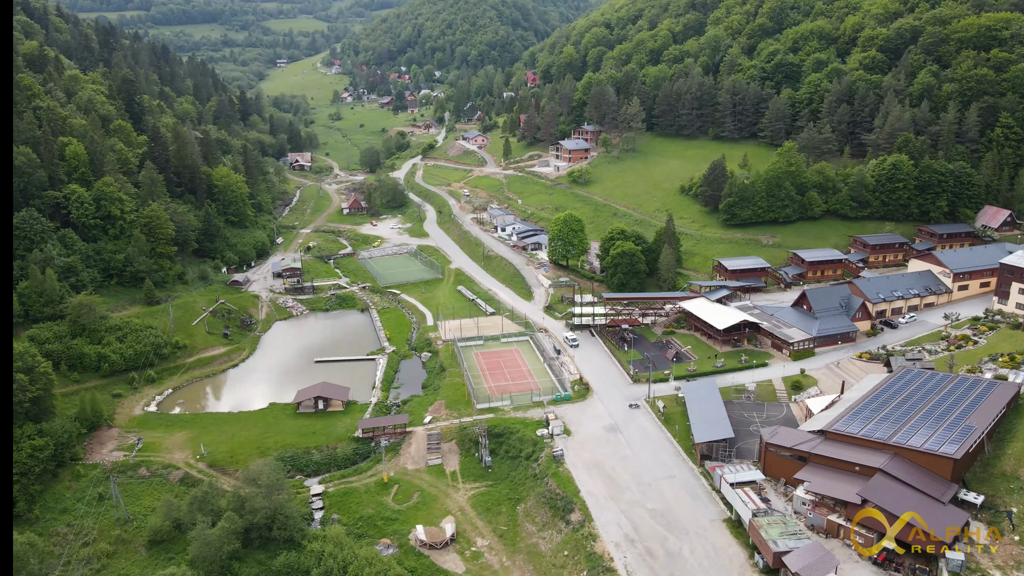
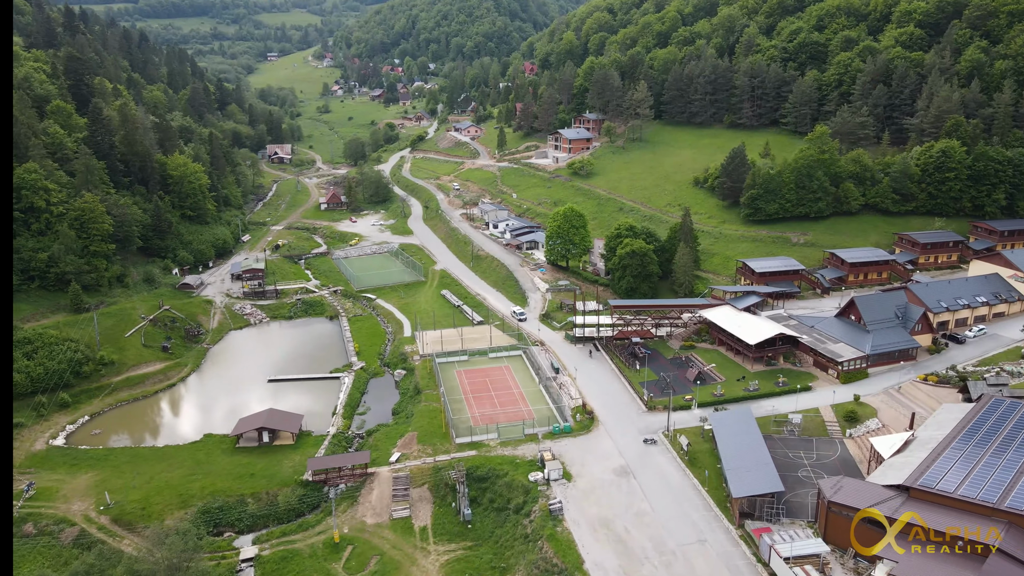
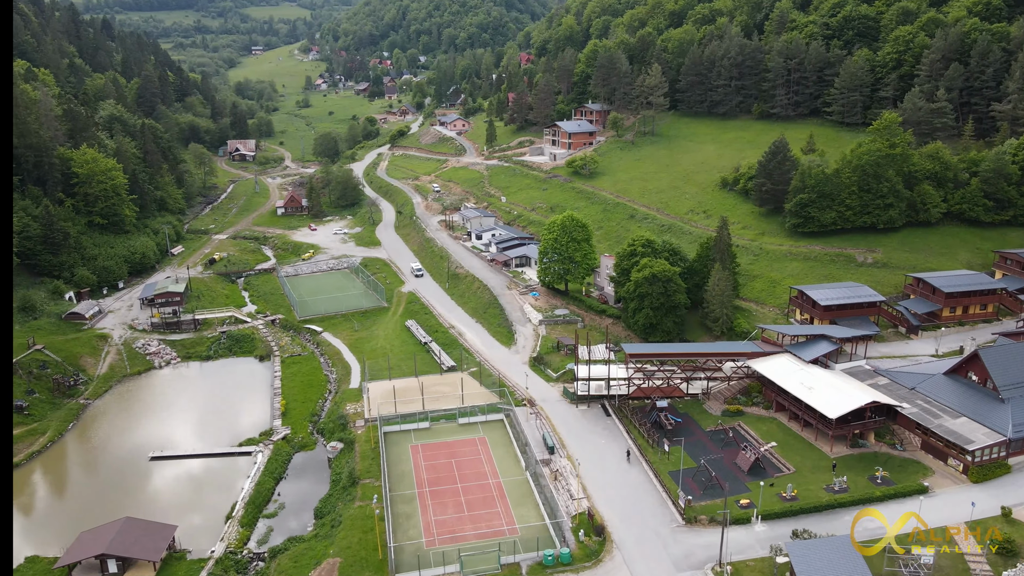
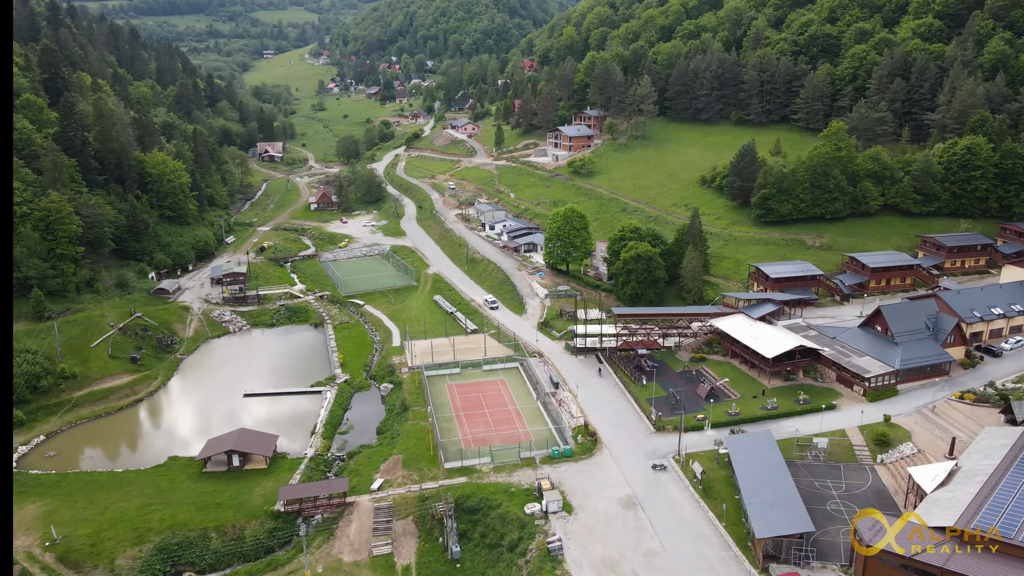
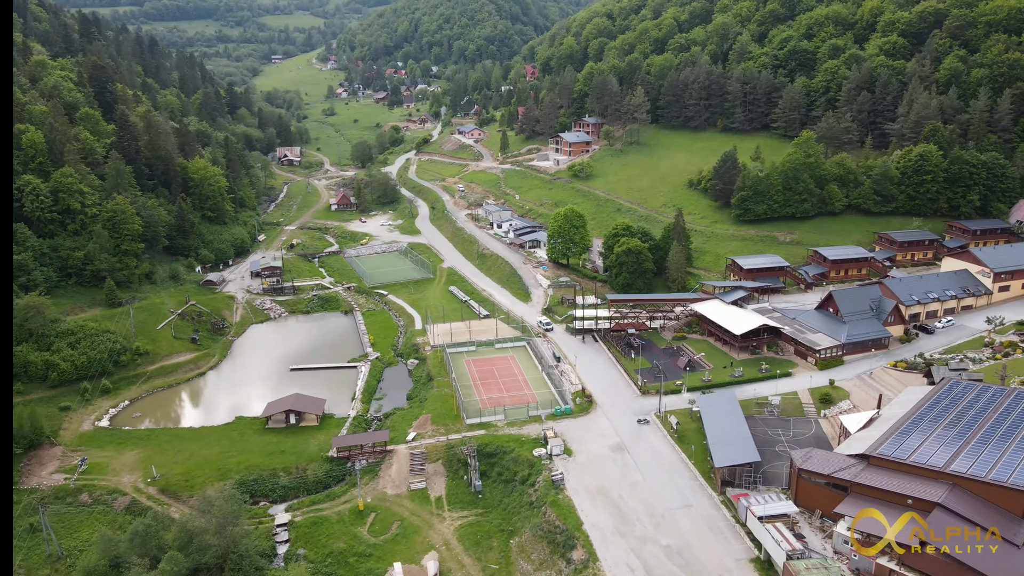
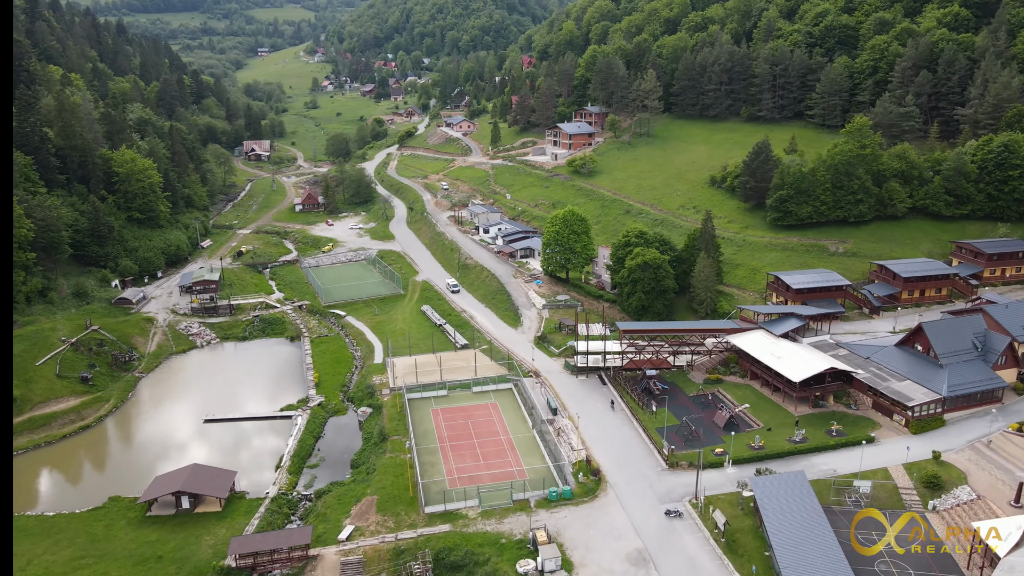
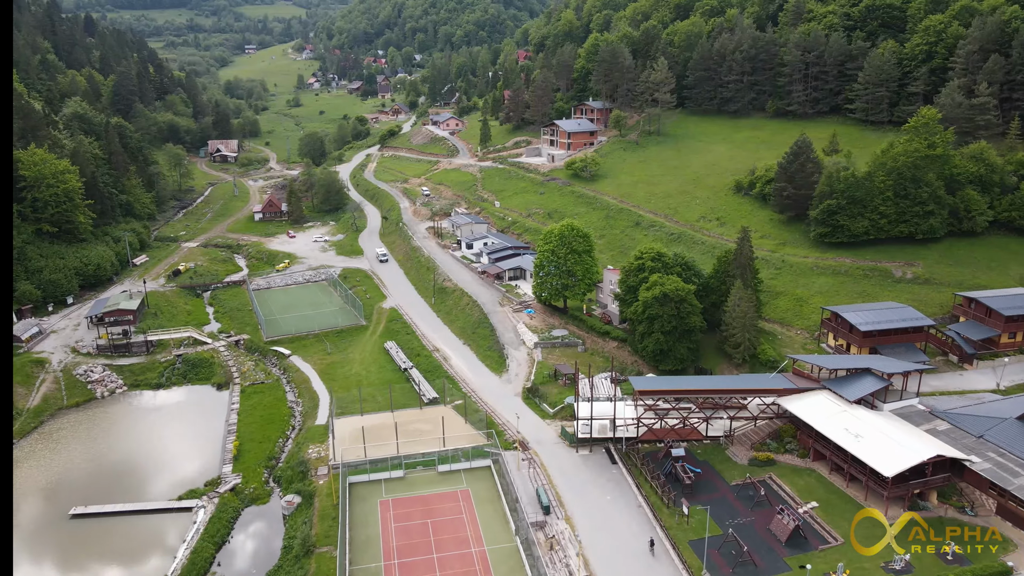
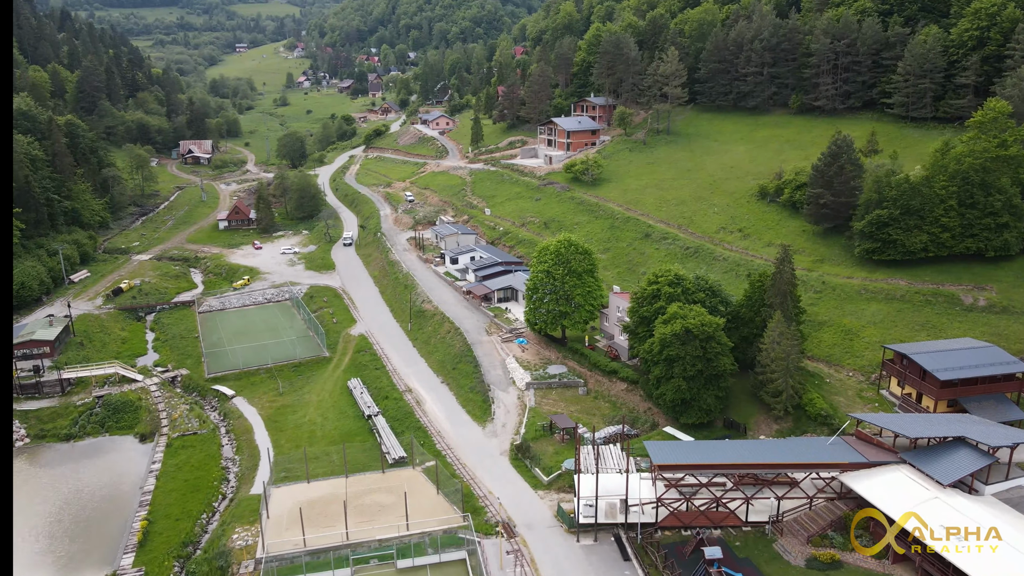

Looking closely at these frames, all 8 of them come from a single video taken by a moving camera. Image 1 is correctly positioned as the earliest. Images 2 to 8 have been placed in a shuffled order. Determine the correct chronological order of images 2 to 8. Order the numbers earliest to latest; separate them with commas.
5, 2, 4, 6, 3, 7, 8
